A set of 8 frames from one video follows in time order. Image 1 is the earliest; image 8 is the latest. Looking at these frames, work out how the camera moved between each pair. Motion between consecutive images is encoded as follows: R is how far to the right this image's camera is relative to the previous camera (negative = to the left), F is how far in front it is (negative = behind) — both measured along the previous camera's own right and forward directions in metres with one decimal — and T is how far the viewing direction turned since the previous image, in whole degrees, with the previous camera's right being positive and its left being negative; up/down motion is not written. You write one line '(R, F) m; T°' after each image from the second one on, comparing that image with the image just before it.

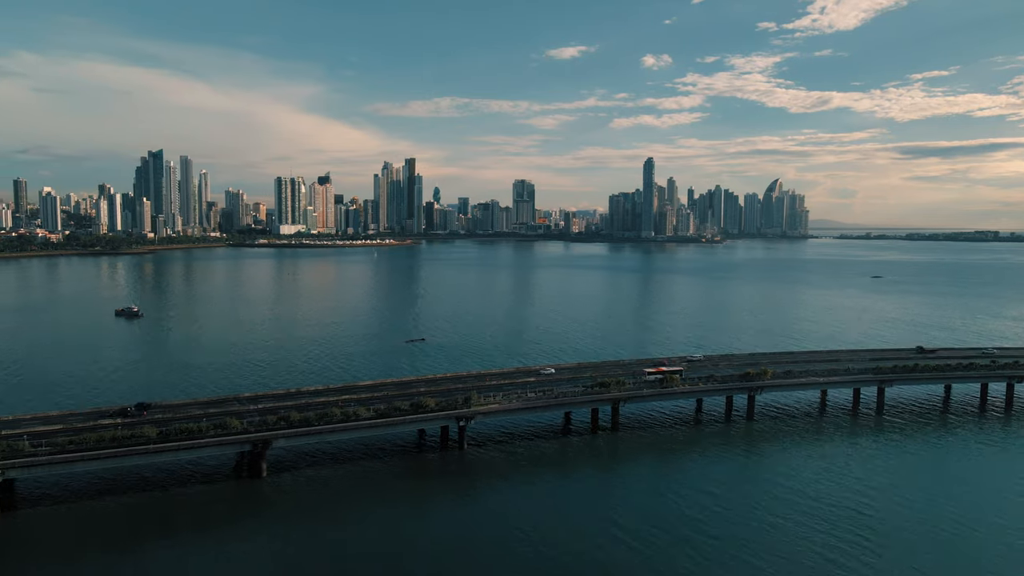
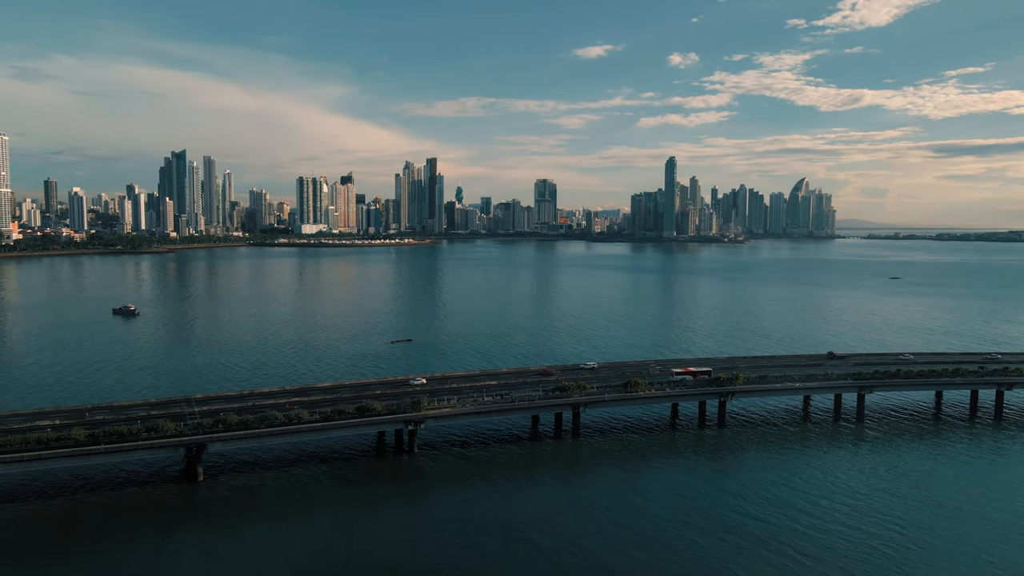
(+3.0, +0.9) m; -2°
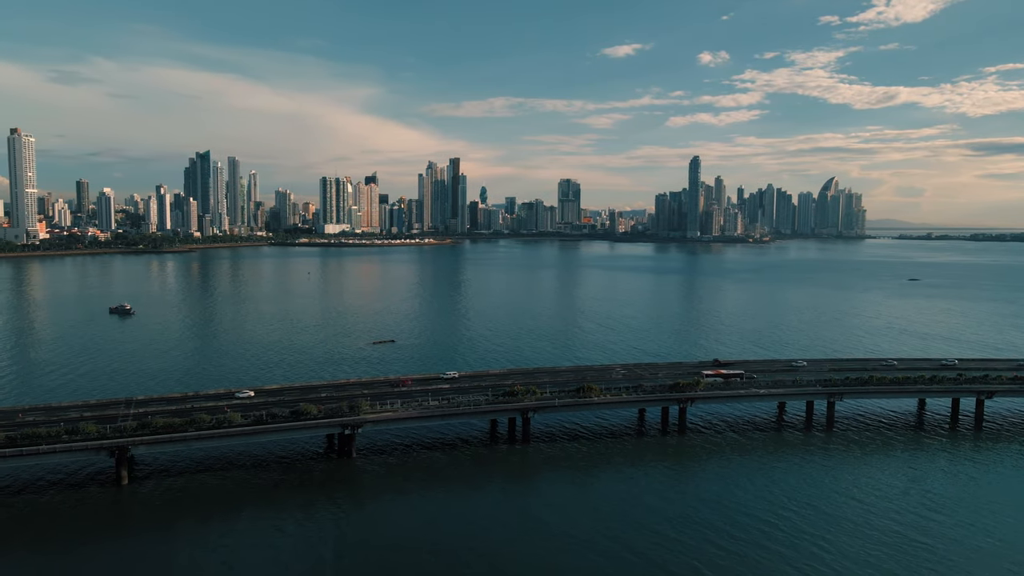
(+3.4, +0.9) m; -2°
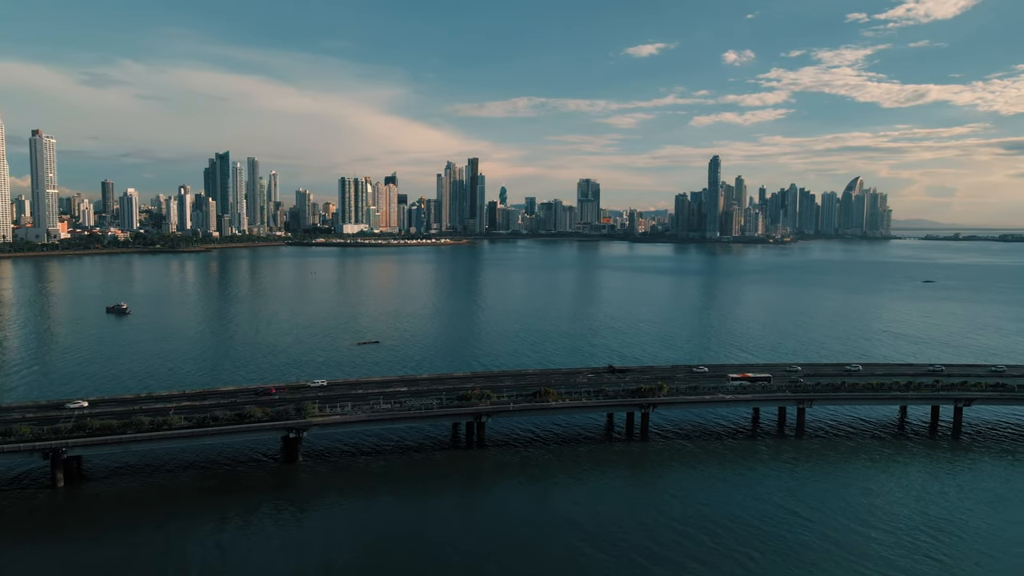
(+2.9, +0.7) m; -2°
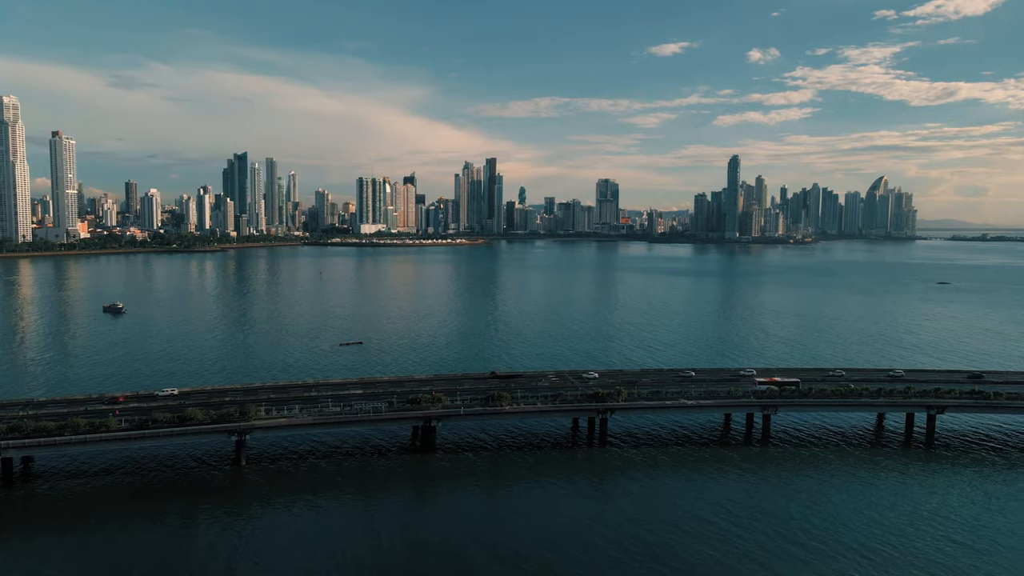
(+2.9, +0.7) m; -1°
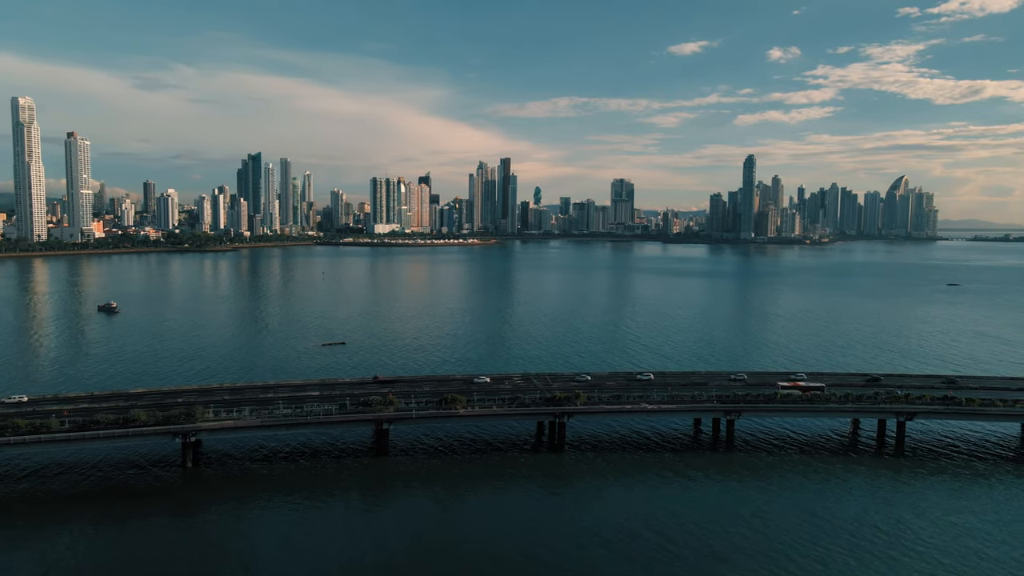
(+2.6, +0.6) m; -1°
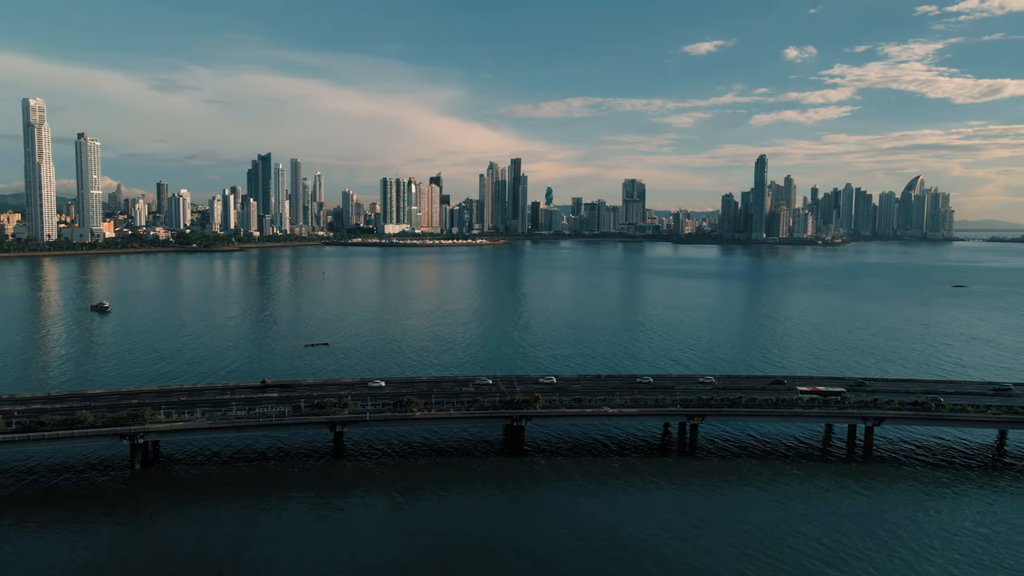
(+2.3, +0.5) m; -1°
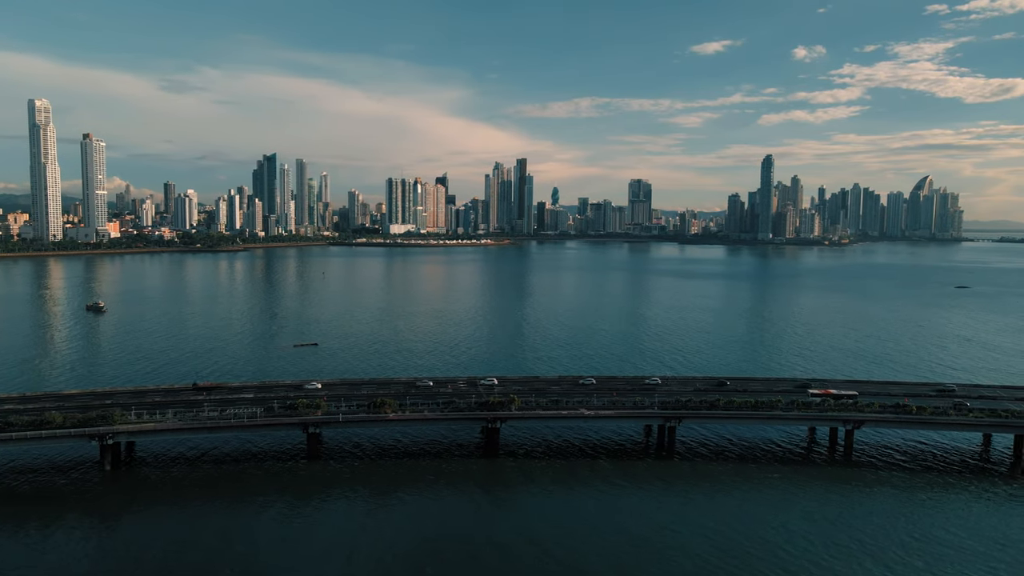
(+1.4, +0.3) m; 0°
